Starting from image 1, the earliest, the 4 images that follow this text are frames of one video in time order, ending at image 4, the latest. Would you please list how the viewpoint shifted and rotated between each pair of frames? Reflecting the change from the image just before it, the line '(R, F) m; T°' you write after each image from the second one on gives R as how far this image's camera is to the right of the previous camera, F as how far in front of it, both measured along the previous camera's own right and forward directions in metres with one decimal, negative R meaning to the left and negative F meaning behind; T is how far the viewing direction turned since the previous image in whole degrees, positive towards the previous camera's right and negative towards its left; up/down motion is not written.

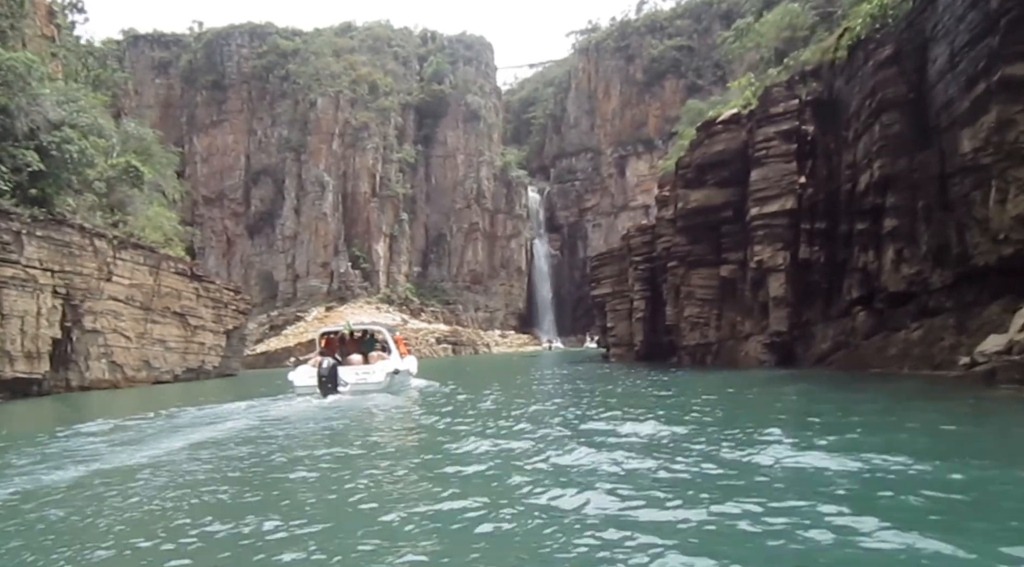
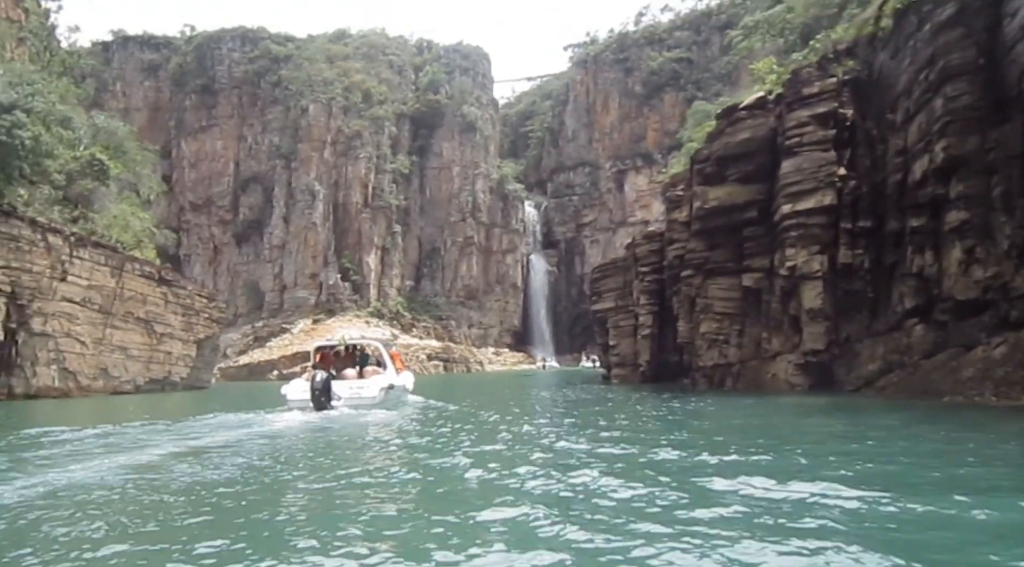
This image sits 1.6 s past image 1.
(+0.1, +2.1) m; 0°
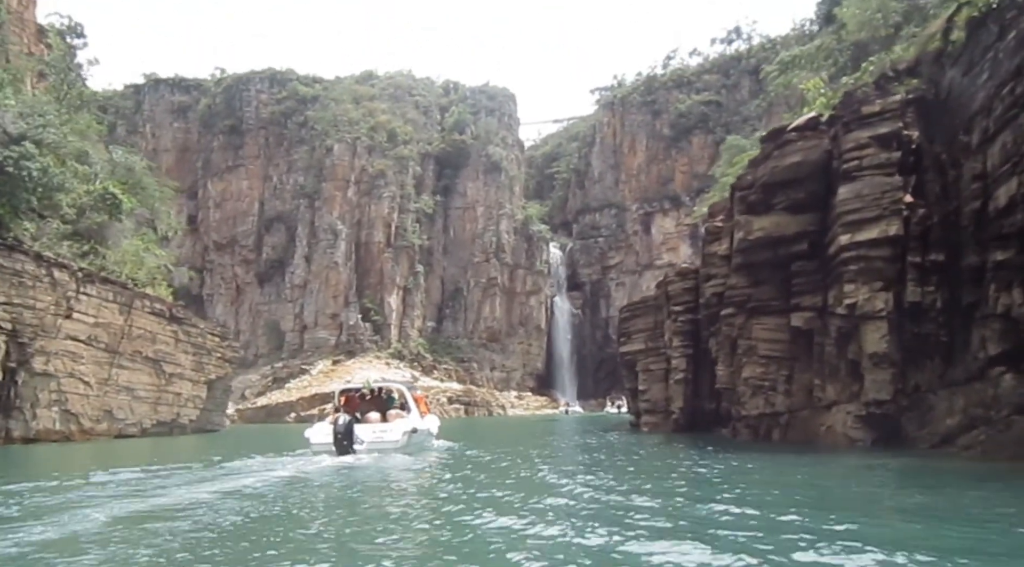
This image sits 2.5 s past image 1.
(0.0, +1.3) m; -2°
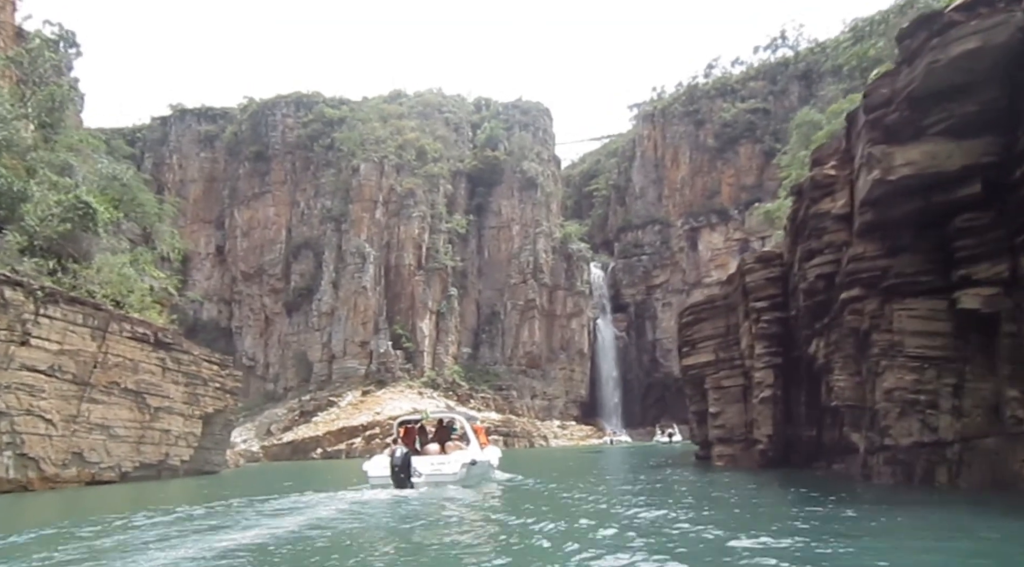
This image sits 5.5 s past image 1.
(+0.2, +4.1) m; -3°
